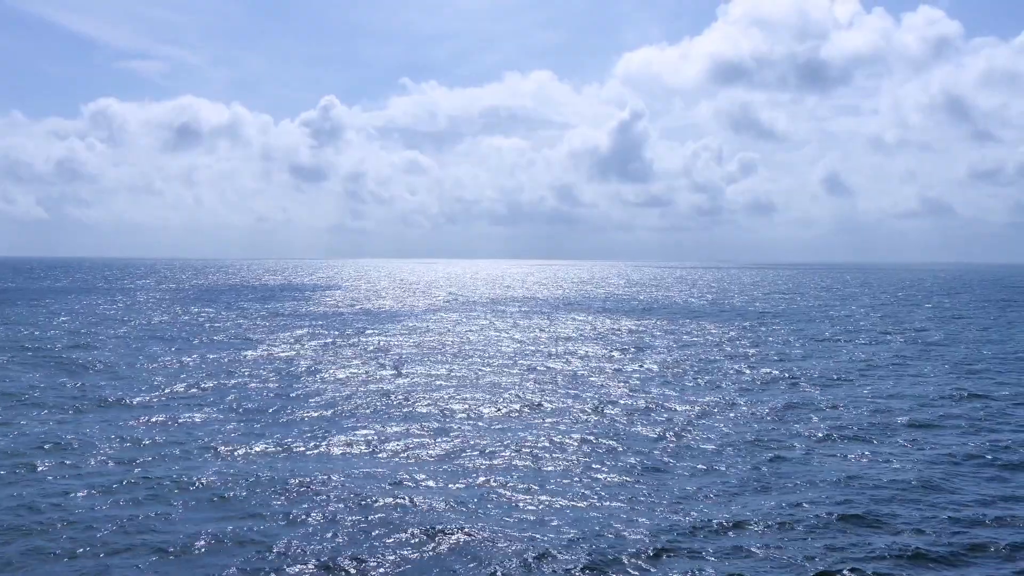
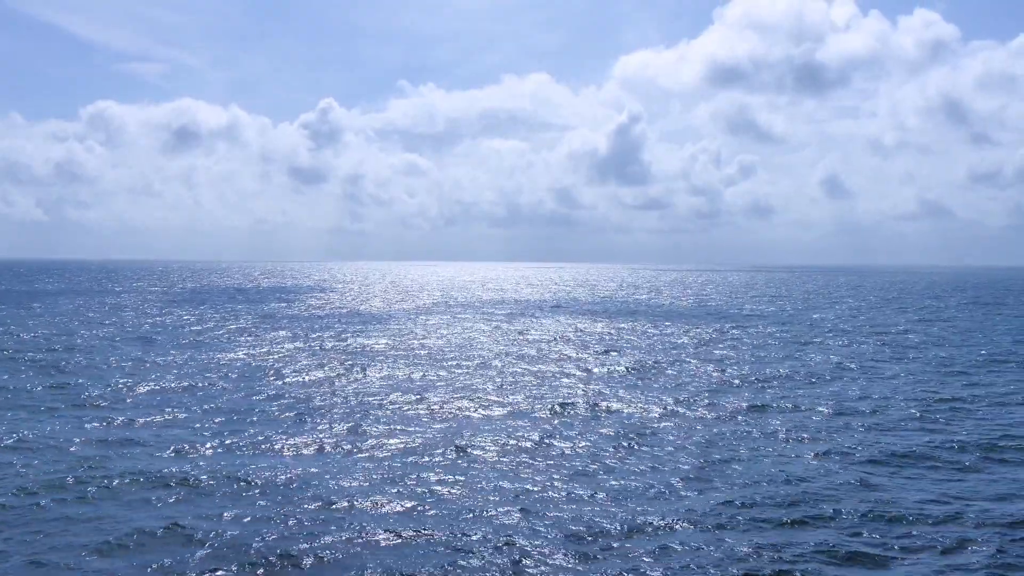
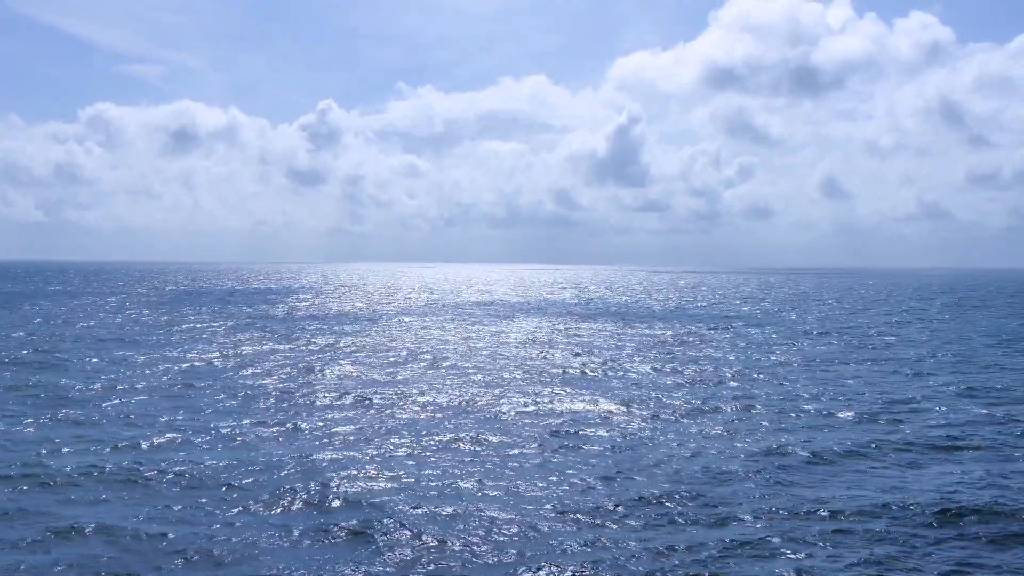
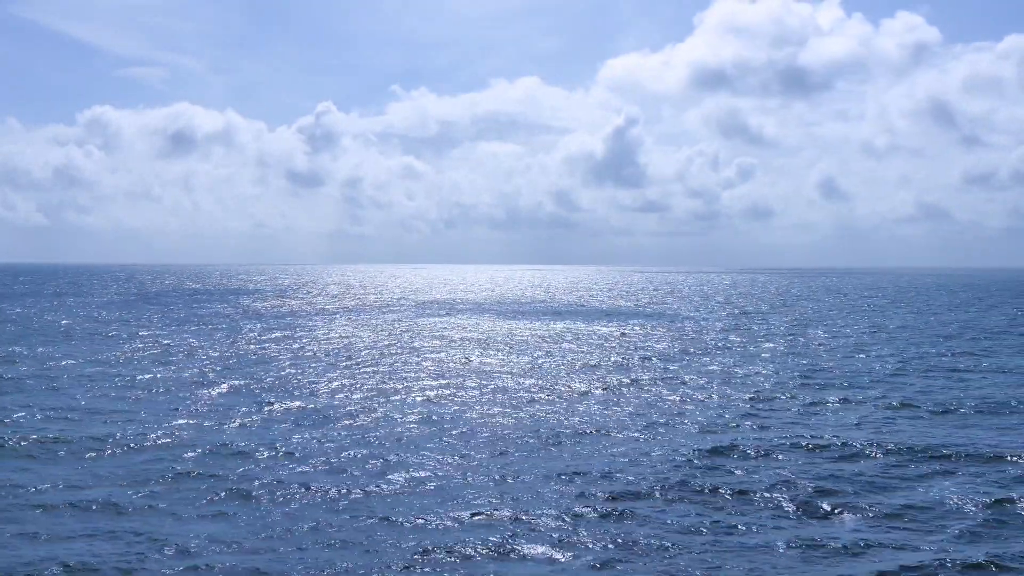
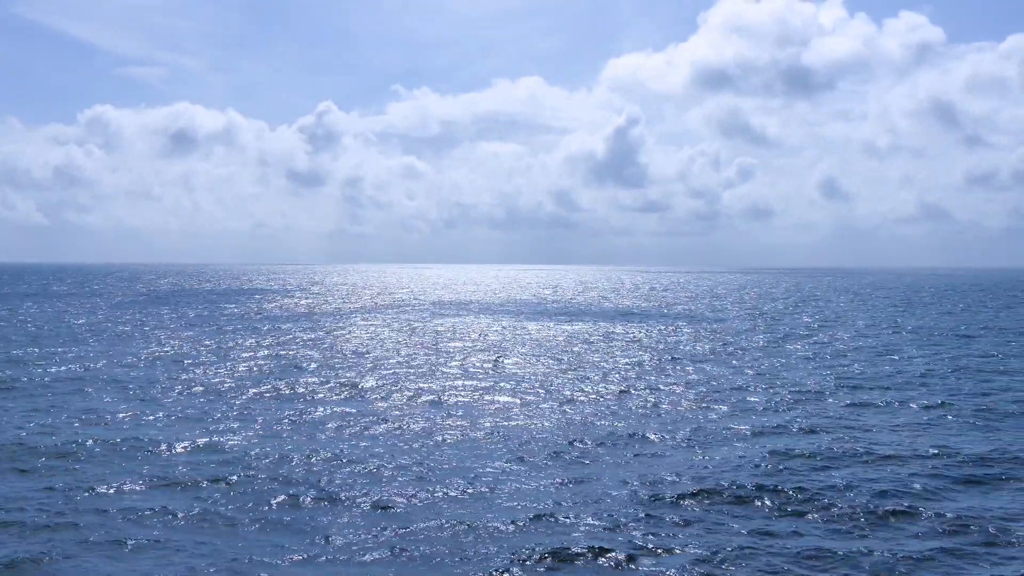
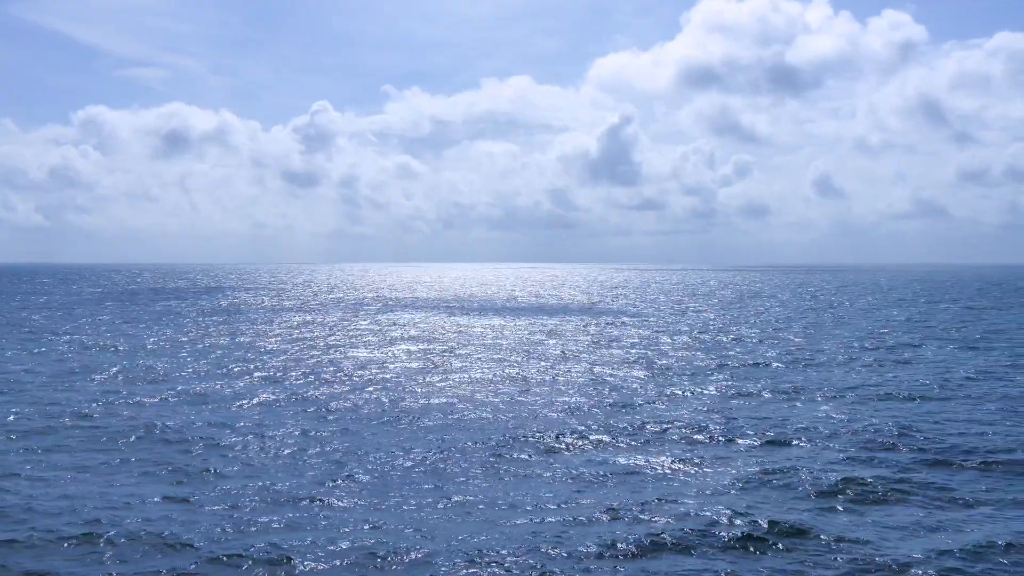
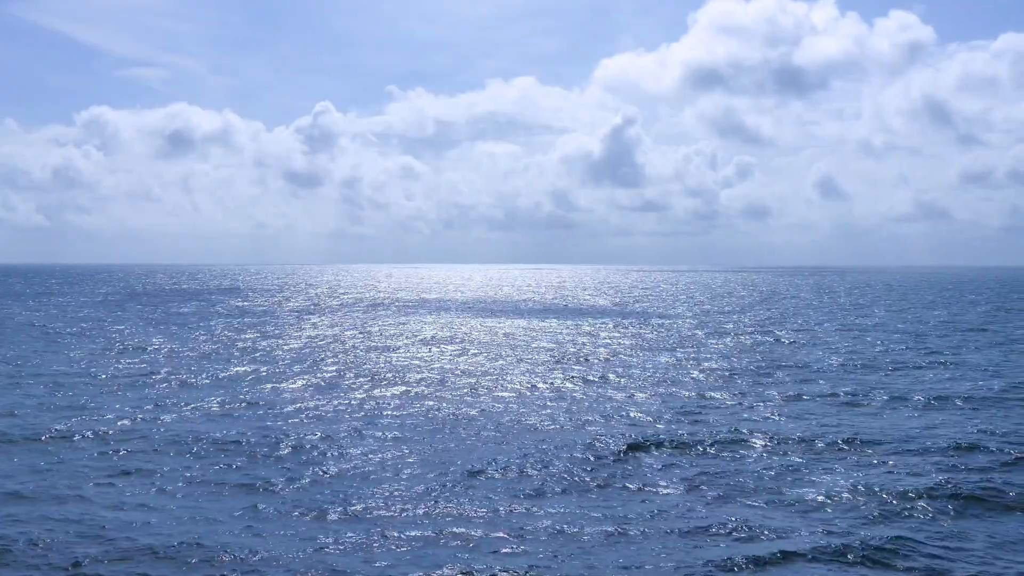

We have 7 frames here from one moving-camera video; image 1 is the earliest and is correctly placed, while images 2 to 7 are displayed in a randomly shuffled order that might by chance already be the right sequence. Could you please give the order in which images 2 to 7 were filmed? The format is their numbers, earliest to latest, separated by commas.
2, 3, 5, 4, 7, 6
